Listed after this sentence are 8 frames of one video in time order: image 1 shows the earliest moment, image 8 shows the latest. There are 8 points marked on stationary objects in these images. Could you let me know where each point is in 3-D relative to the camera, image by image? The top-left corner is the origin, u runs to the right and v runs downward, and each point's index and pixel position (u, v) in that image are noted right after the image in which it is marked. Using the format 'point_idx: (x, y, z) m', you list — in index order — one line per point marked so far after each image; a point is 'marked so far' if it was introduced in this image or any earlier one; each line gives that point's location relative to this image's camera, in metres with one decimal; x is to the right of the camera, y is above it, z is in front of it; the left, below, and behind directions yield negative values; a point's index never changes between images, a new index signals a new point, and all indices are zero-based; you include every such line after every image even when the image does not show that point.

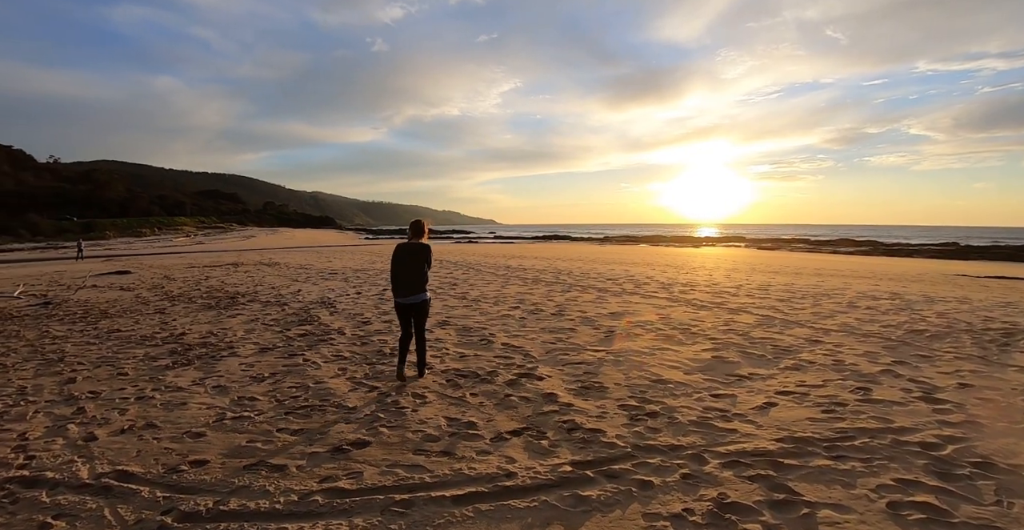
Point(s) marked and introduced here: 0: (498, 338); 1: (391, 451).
0: (-0.2, -1.0, +6.7) m
1: (-1.1, -1.4, +3.9) m
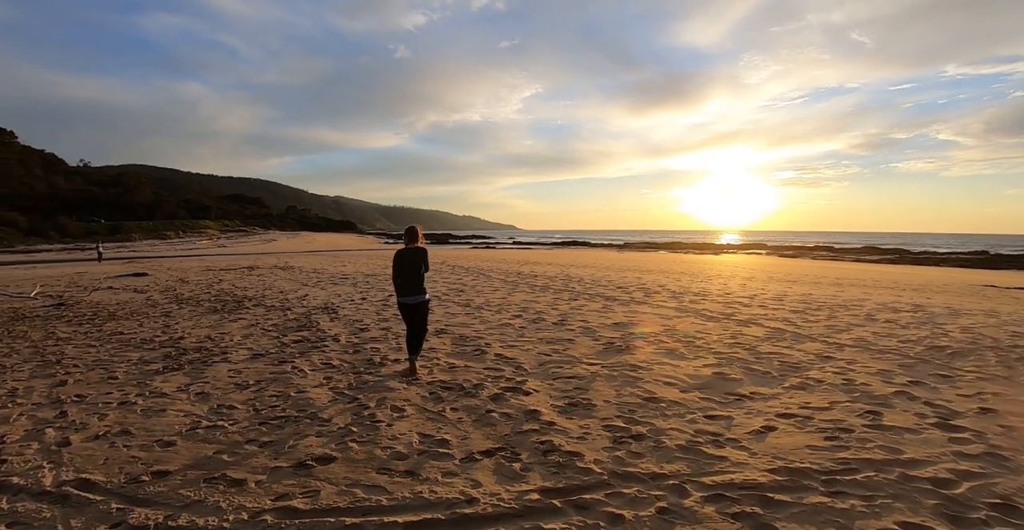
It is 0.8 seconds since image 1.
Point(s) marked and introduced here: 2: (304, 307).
0: (-0.3, -1.1, +6.5) m
1: (-1.2, -1.4, +3.7) m
2: (-4.7, -0.9, +11.5) m
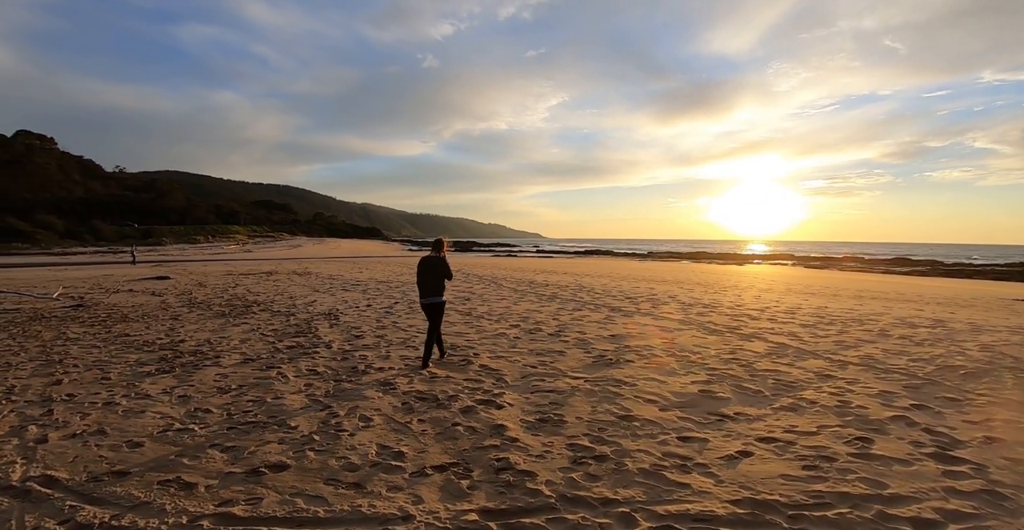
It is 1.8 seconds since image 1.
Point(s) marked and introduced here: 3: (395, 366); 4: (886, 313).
0: (-0.4, -1.2, +6.3) m
1: (-1.5, -1.5, +3.6) m
2: (-4.6, -1.1, +11.5) m
3: (-1.5, -1.3, +6.4) m
4: (+7.4, -0.9, +10.1) m
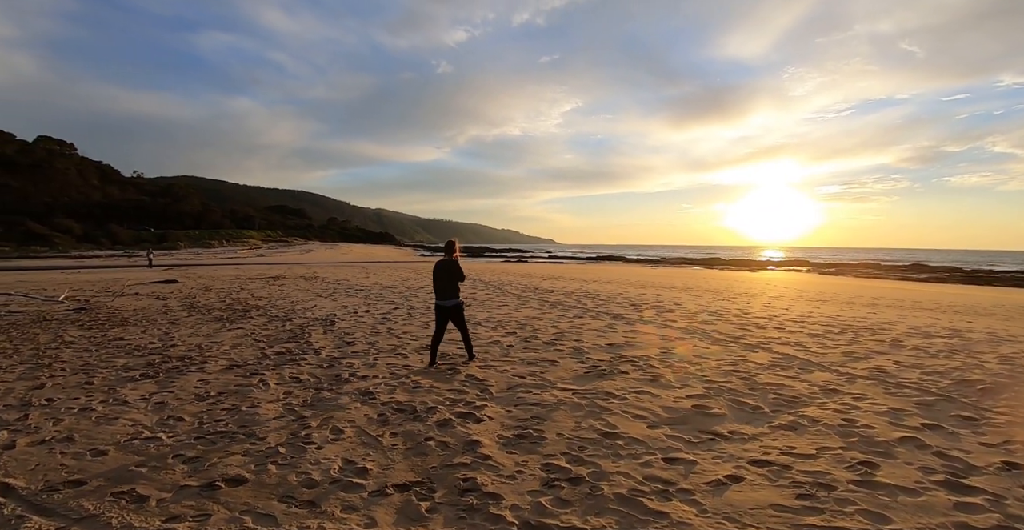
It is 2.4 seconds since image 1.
0: (-0.5, -1.2, +6.1) m
1: (-1.7, -1.5, +3.4) m
2: (-4.6, -1.2, +11.4) m
3: (-1.6, -1.3, +6.2) m
4: (+7.4, -1.1, +9.6) m
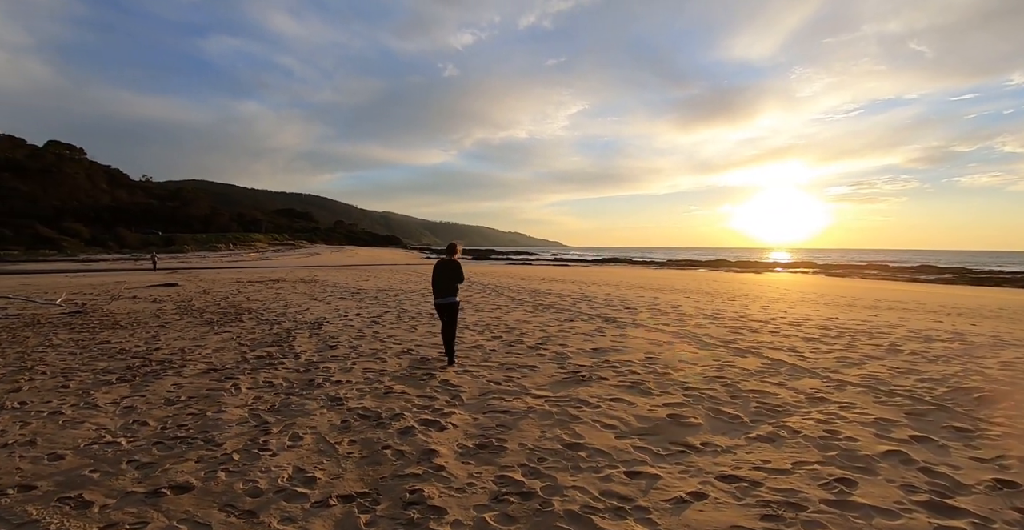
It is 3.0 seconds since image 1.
0: (-0.8, -1.2, +5.9) m
1: (-2.0, -1.5, +3.2) m
2: (-4.8, -1.2, +11.2) m
3: (-1.9, -1.3, +6.0) m
4: (+7.2, -1.1, +9.3) m
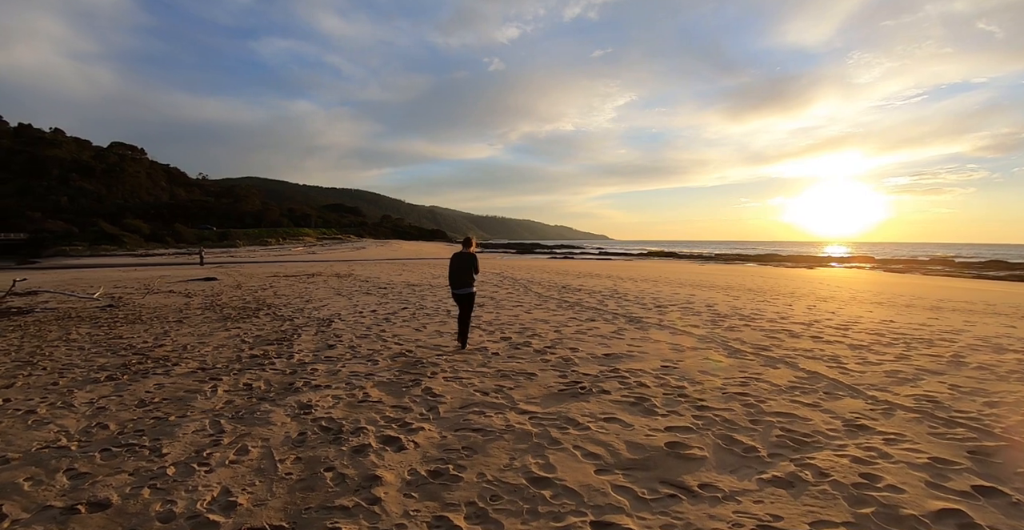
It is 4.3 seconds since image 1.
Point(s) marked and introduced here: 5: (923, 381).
0: (-0.9, -1.2, +5.3) m
1: (-2.3, -1.5, +2.8) m
2: (-4.4, -1.1, +11.0) m
3: (-1.9, -1.3, +5.5) m
4: (+7.4, -1.1, +8.1) m
5: (+4.0, -1.1, +5.0) m
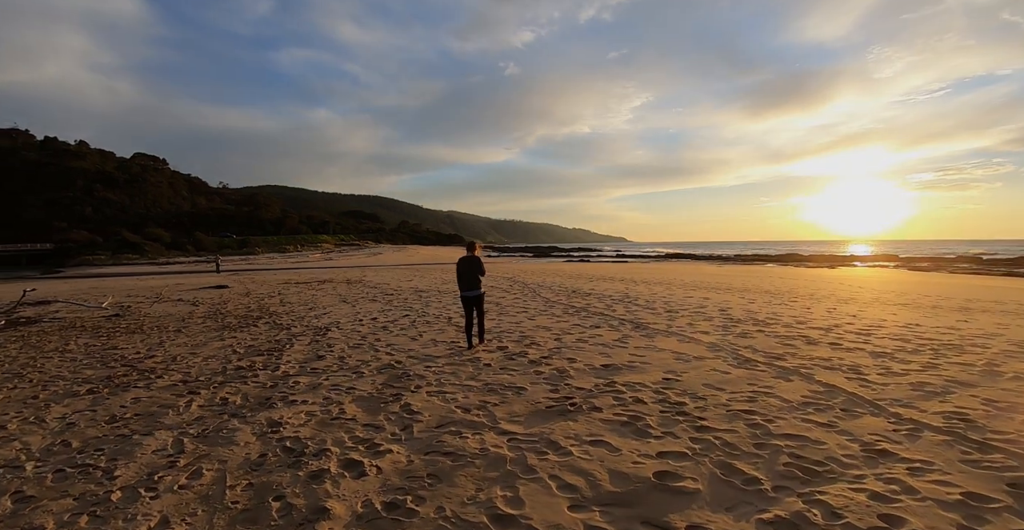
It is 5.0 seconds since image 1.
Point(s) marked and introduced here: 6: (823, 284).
0: (-1.0, -1.3, +5.0) m
1: (-2.5, -1.6, +2.5) m
2: (-4.4, -1.3, +10.8) m
3: (-2.1, -1.4, +5.2) m
4: (+7.3, -1.0, +7.5) m
5: (+3.9, -1.1, +4.5) m
6: (+12.0, -0.7, +19.7) m
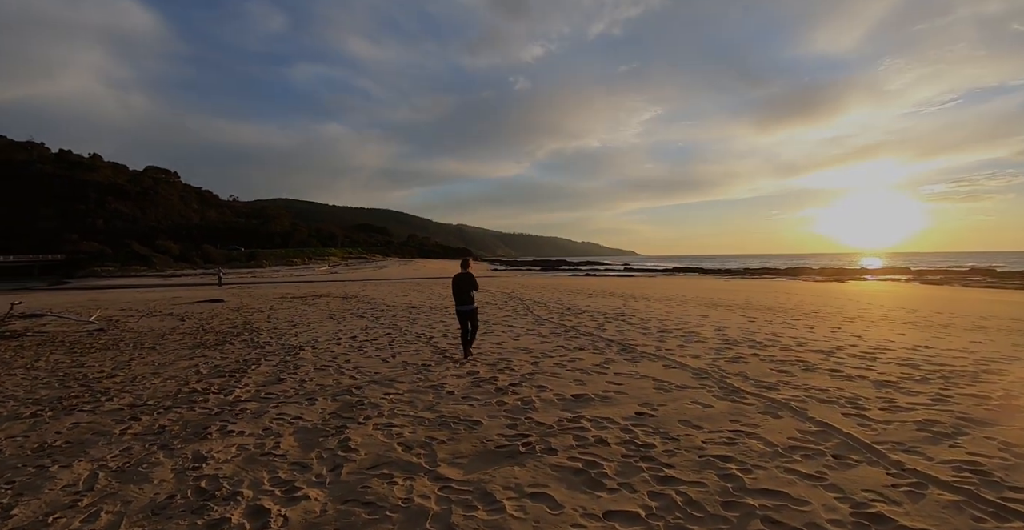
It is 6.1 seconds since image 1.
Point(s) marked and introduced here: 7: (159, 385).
0: (-1.4, -1.4, +4.5) m
1: (-2.9, -1.7, +2.0) m
2: (-4.6, -1.6, +10.4) m
3: (-2.4, -1.6, +4.8) m
4: (+7.0, -1.3, +6.9) m
5: (+3.5, -1.3, +3.9) m
6: (+11.8, -1.3, +19.0) m
7: (-4.8, -1.7, +6.9) m
